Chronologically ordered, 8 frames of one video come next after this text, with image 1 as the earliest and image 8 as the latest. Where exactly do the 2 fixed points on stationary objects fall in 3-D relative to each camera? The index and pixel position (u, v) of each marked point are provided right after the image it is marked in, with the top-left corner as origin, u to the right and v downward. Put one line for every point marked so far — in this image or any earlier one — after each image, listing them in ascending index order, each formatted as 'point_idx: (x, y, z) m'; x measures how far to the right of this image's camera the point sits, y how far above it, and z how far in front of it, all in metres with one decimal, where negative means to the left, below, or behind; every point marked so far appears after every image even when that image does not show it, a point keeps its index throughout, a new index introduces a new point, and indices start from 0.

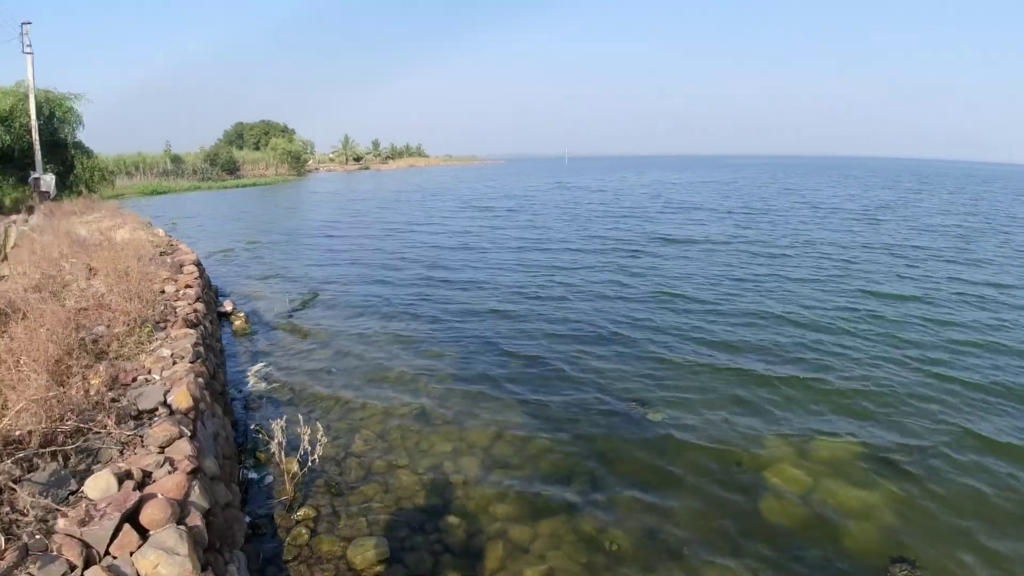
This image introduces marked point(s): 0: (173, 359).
0: (-4.5, -0.9, +7.4) m
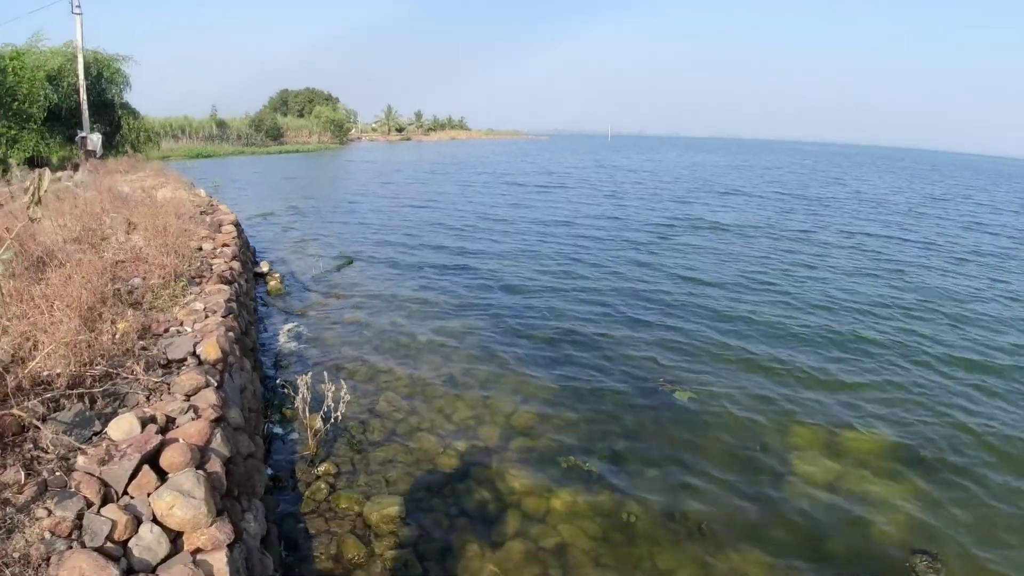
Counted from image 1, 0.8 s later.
0: (-4.1, -0.3, +7.5) m
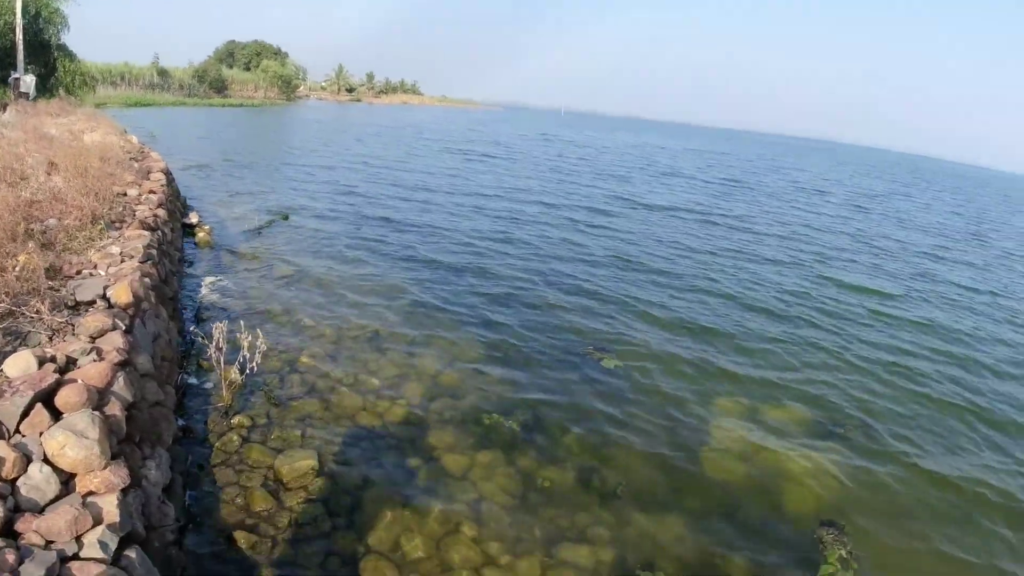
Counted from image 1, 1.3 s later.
0: (-5.1, +0.4, +7.3) m
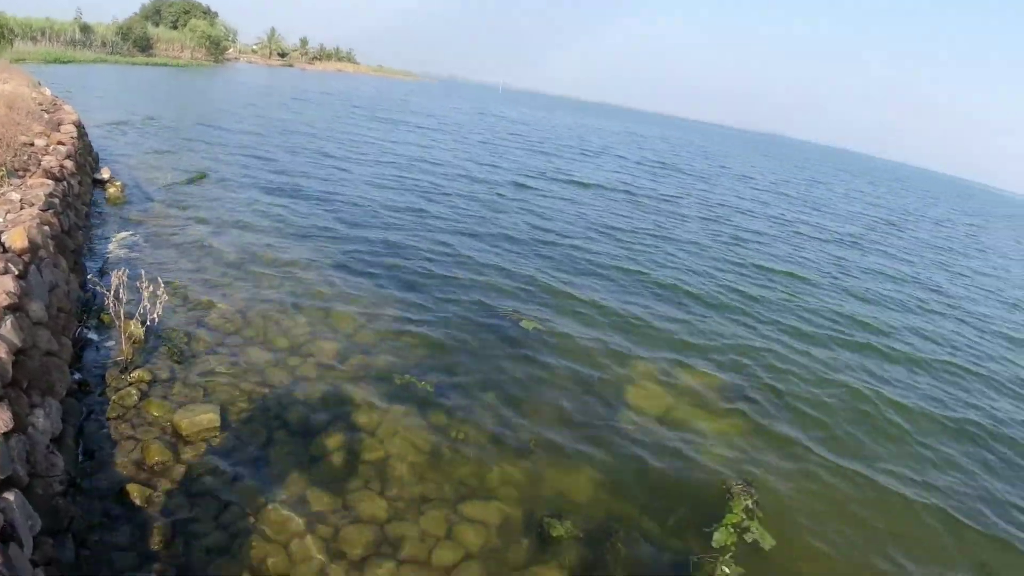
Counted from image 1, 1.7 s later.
0: (-6.1, +1.0, +7.0) m
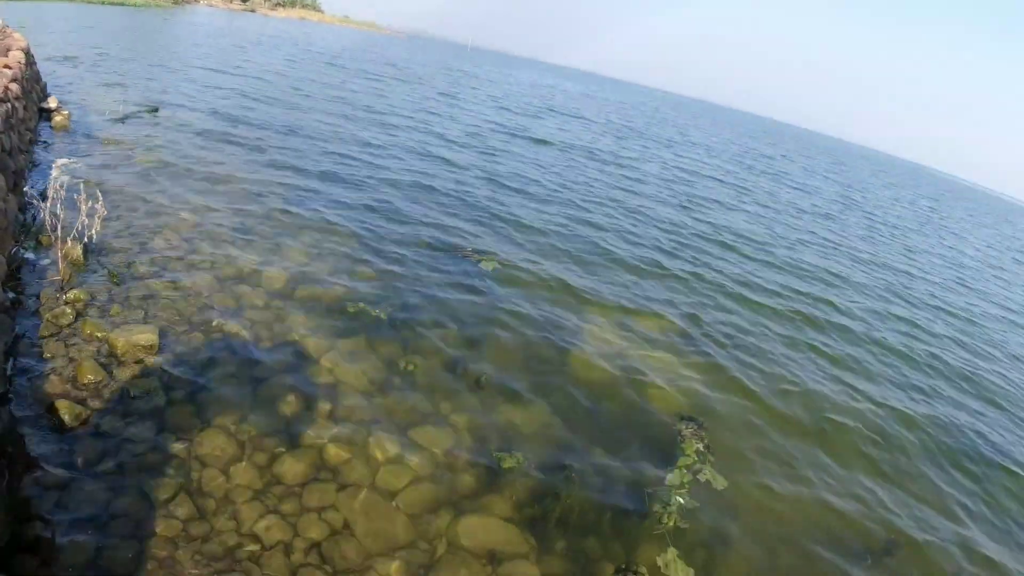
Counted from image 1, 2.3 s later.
0: (-6.4, +1.9, +6.5) m
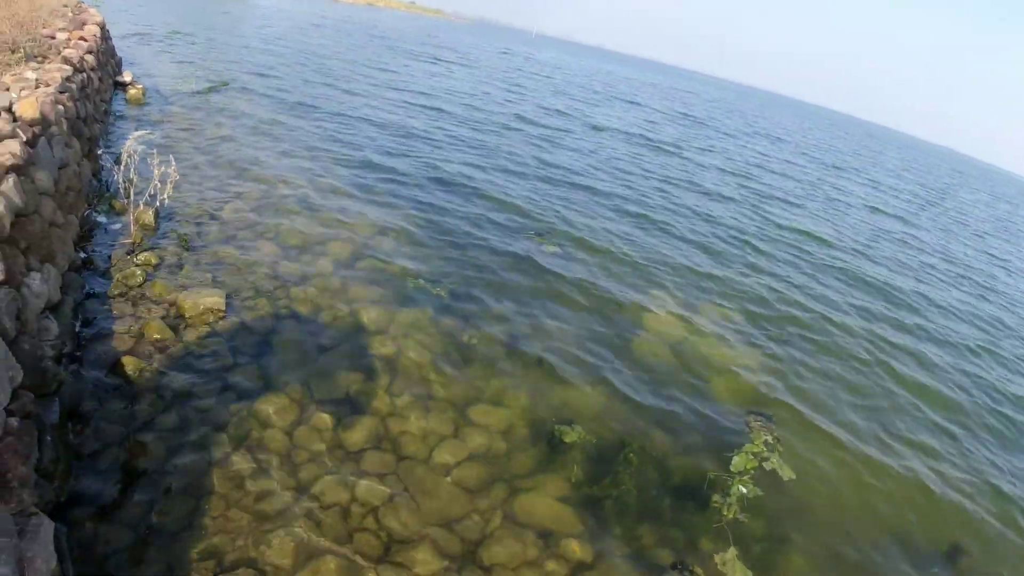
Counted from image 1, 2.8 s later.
0: (-5.6, +2.4, +6.7) m
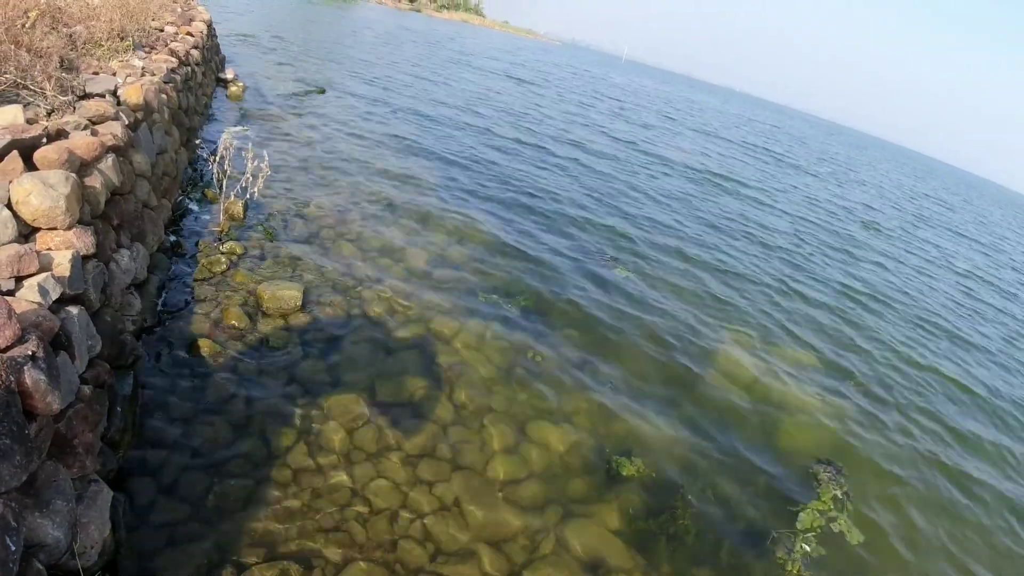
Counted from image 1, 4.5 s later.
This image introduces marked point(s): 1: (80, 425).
0: (-4.6, +2.7, +7.1) m
1: (-2.7, -0.9, +3.5) m
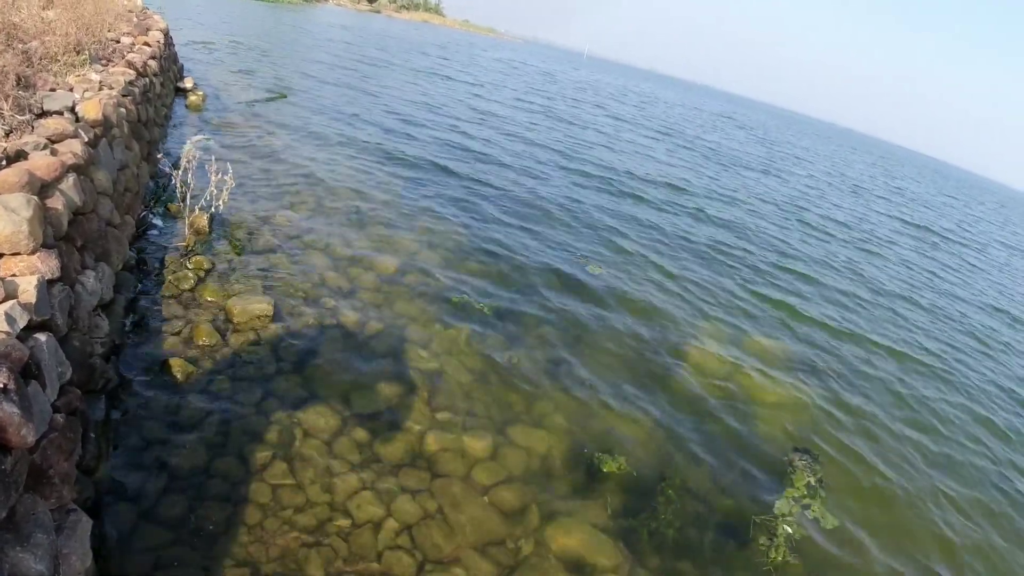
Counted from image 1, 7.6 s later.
0: (-5.0, +2.4, +6.9) m
1: (-2.9, -1.1, +3.5) m
